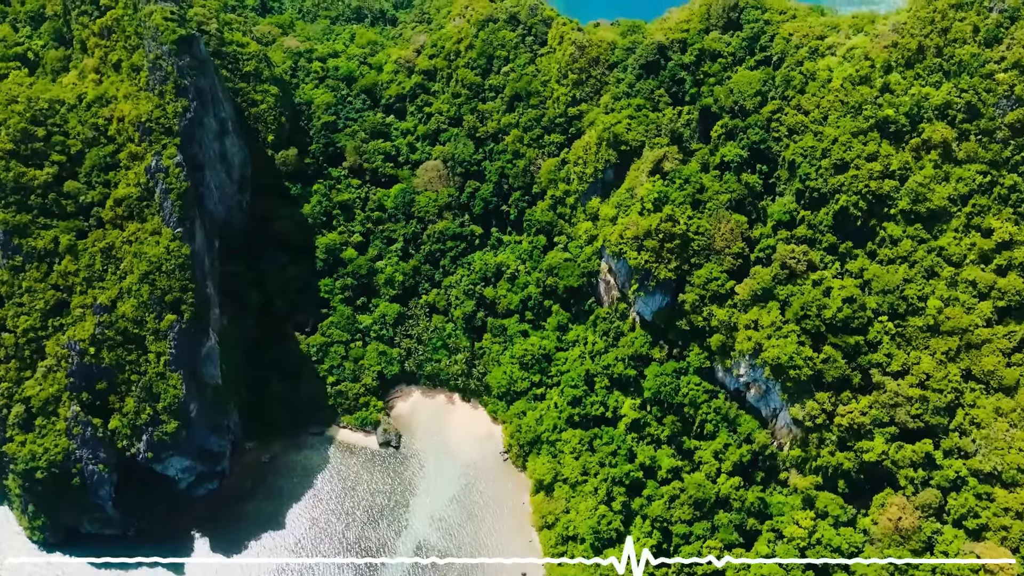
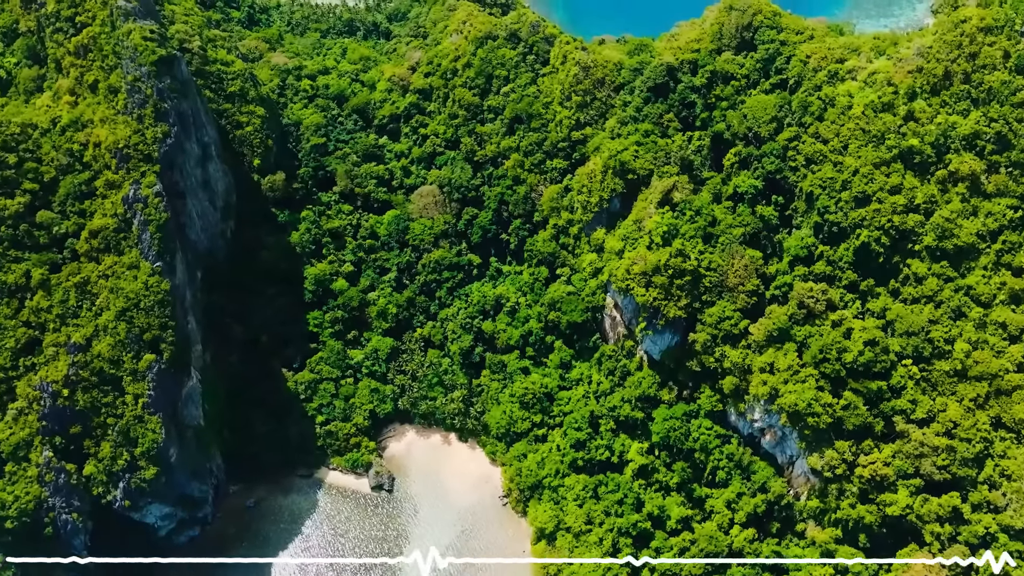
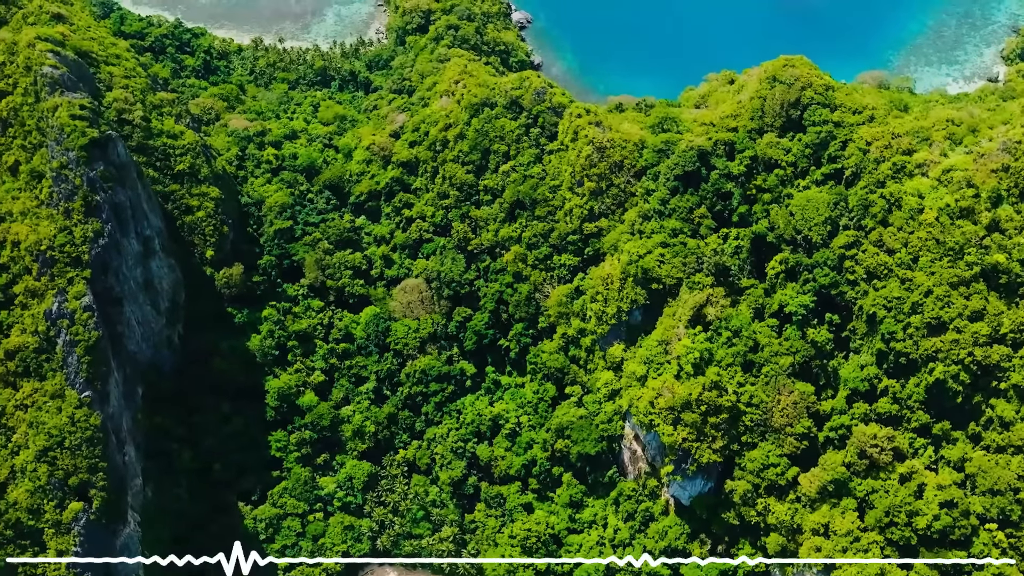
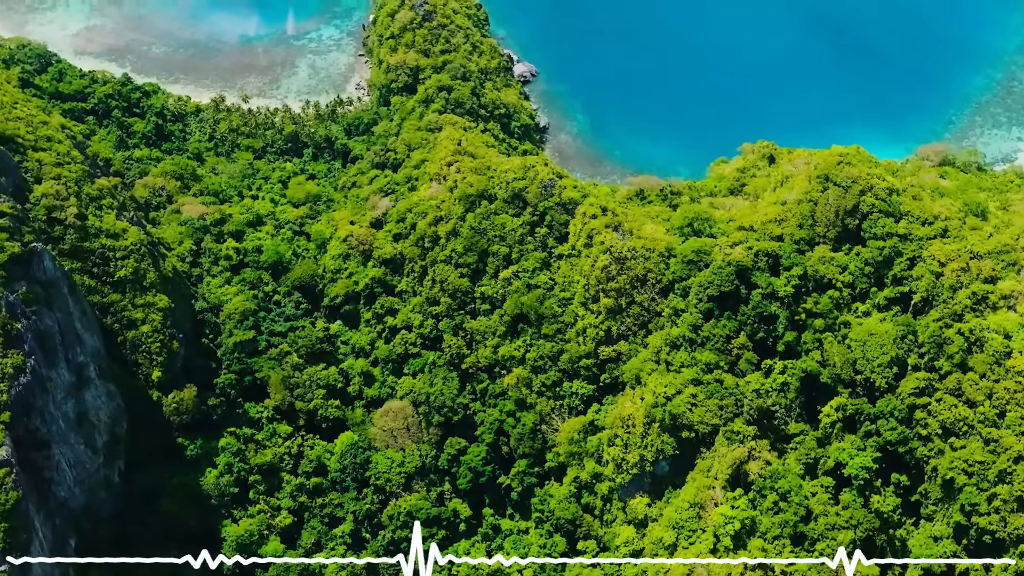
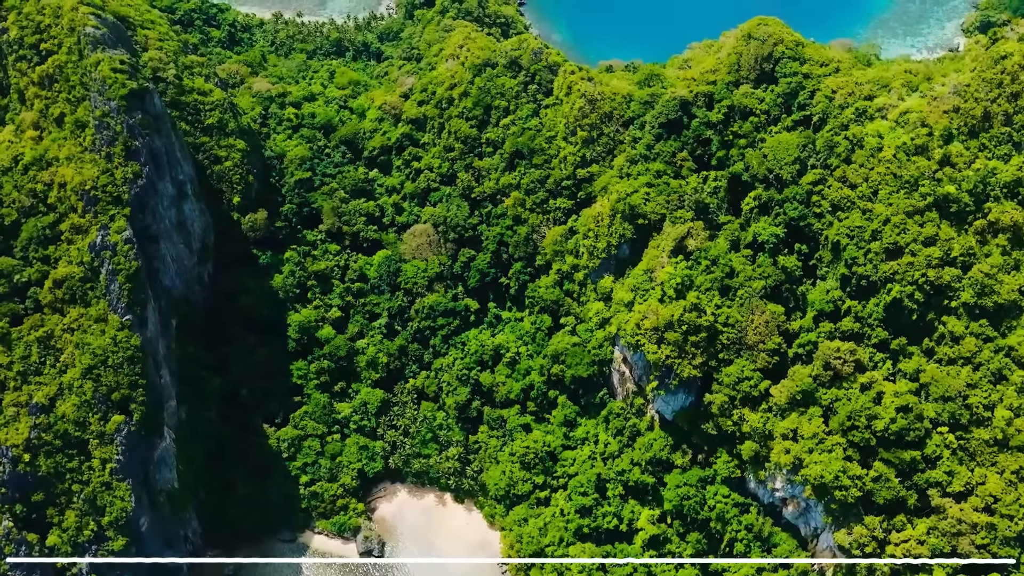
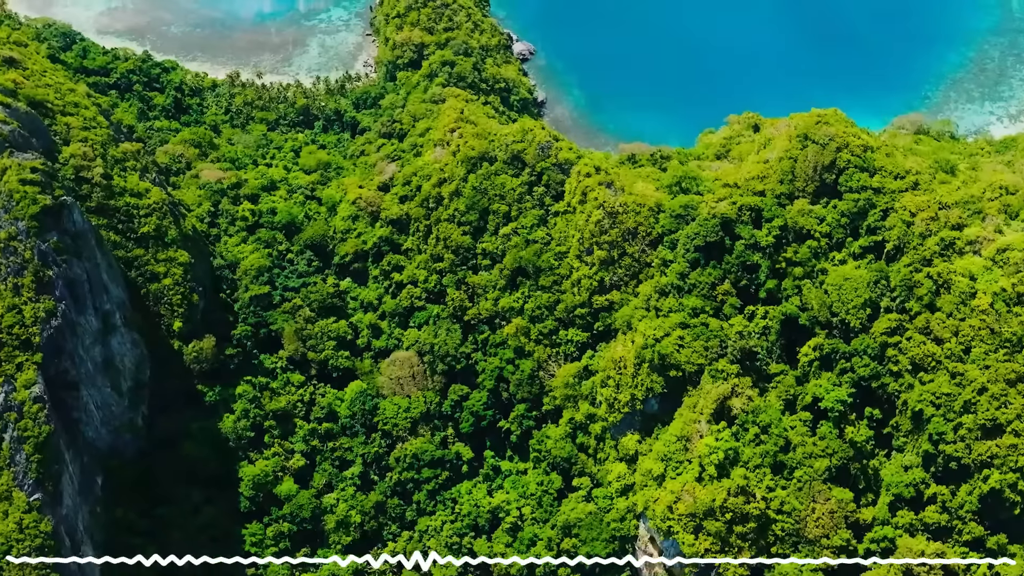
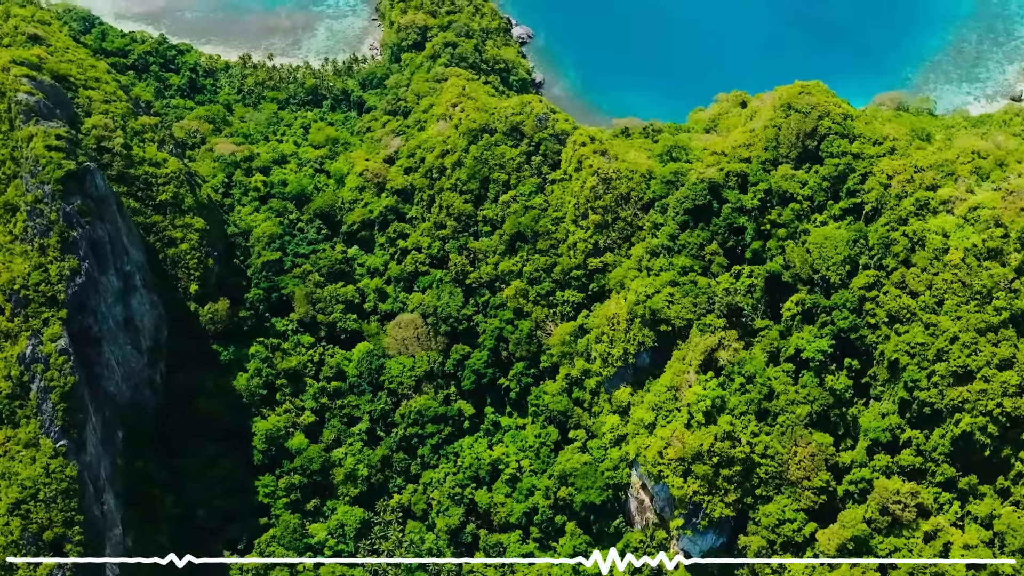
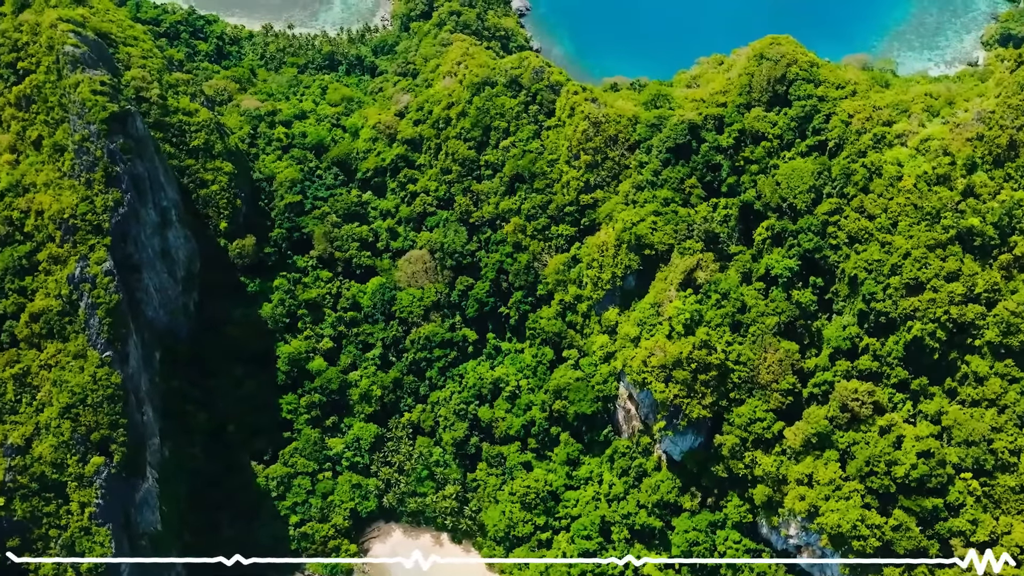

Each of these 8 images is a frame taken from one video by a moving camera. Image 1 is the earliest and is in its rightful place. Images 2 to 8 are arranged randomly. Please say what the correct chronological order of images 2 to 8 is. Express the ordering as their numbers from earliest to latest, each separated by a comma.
2, 5, 8, 3, 7, 6, 4
